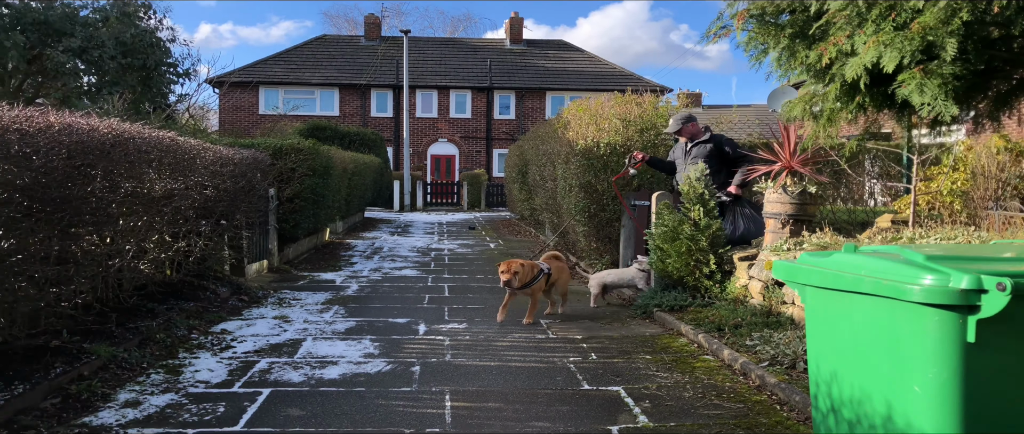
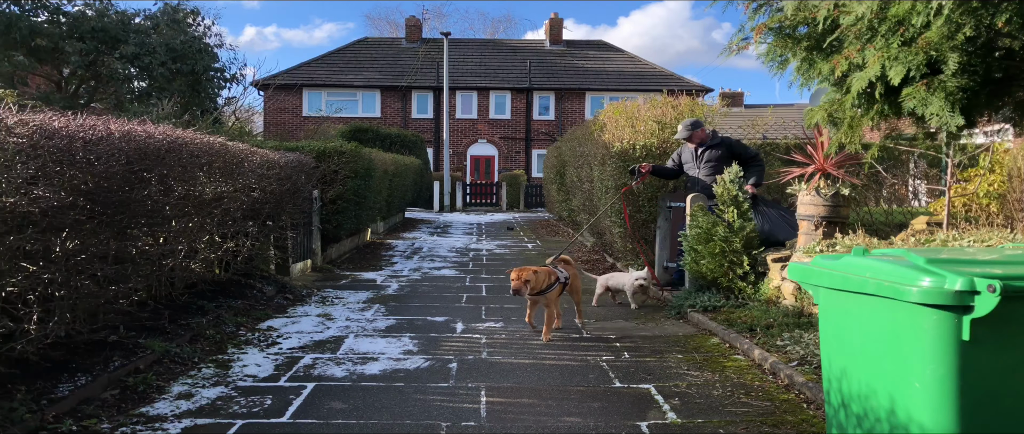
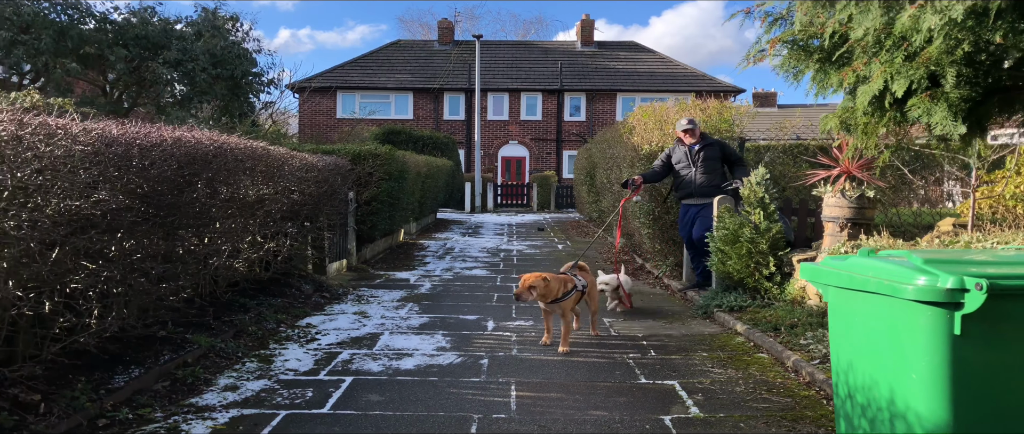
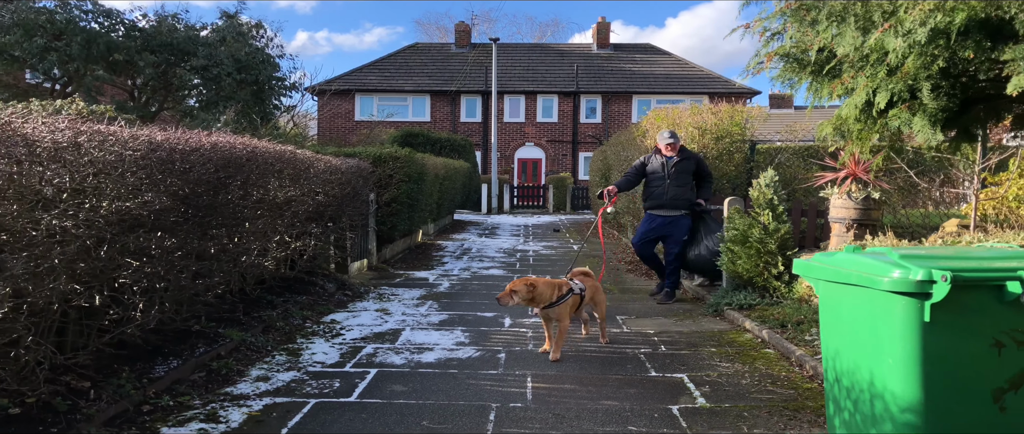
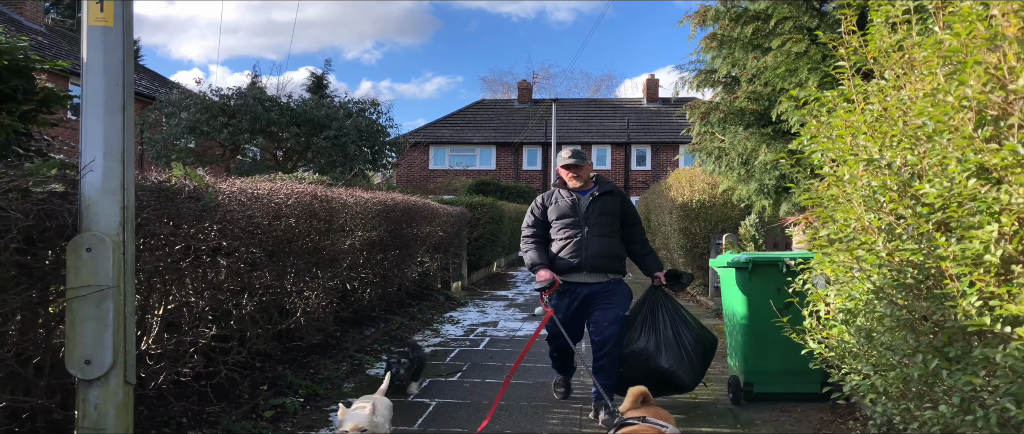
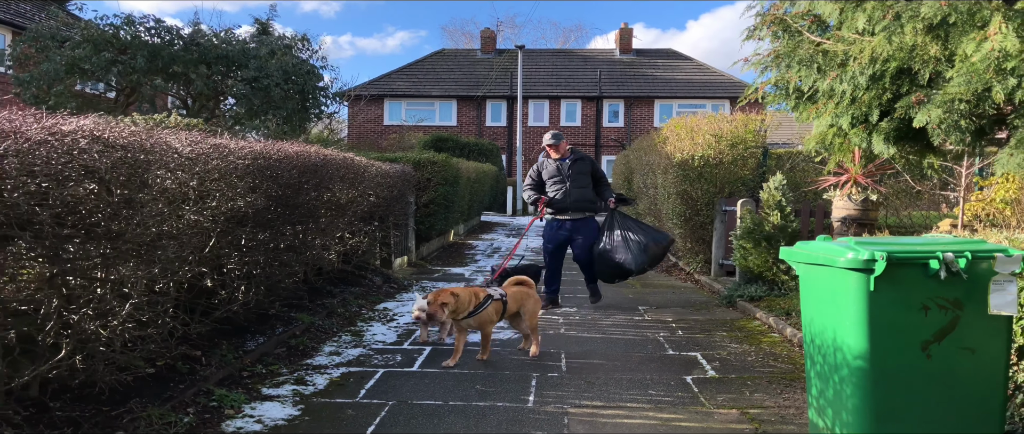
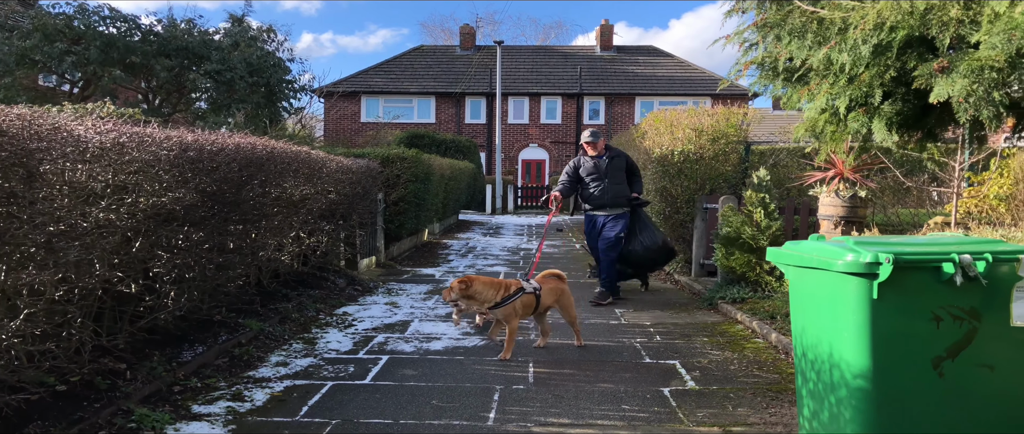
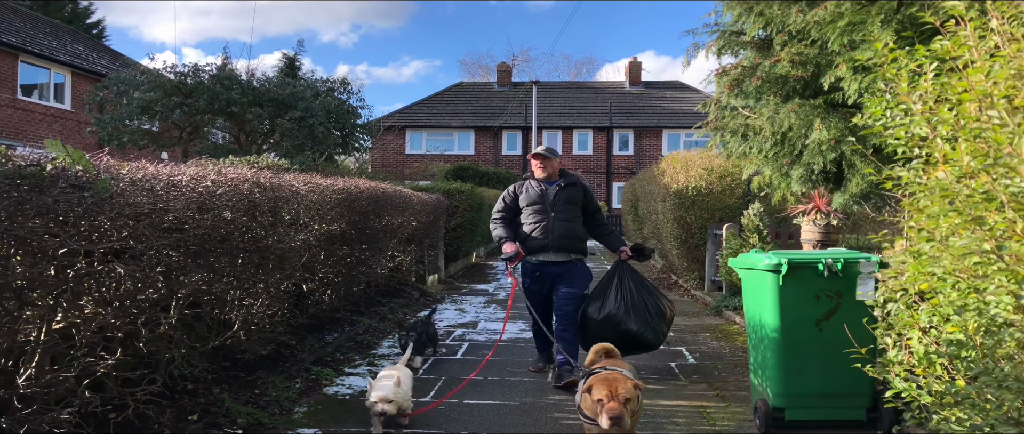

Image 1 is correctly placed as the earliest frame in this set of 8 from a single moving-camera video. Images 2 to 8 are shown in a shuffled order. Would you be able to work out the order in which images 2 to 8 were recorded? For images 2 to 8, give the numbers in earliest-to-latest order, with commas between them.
2, 3, 4, 7, 6, 8, 5
